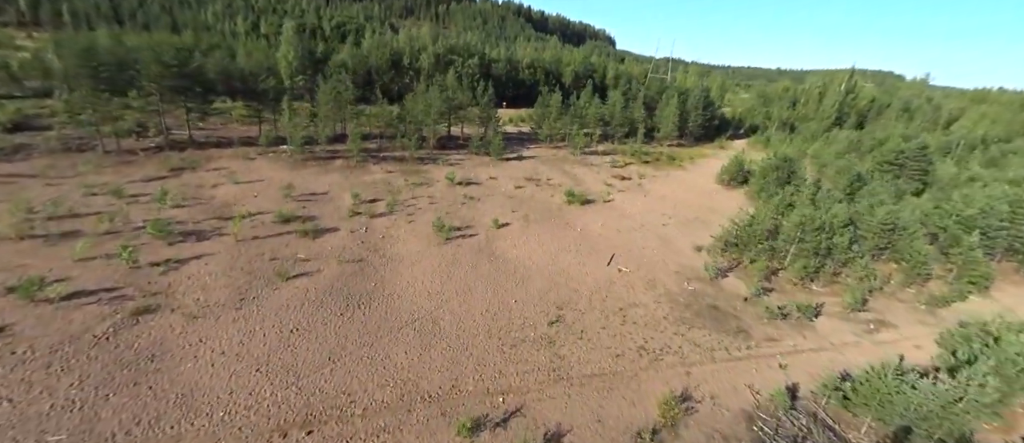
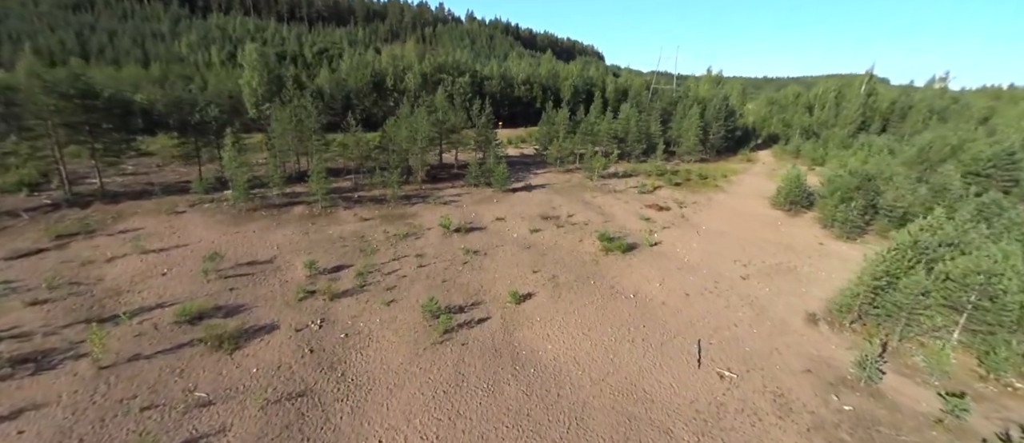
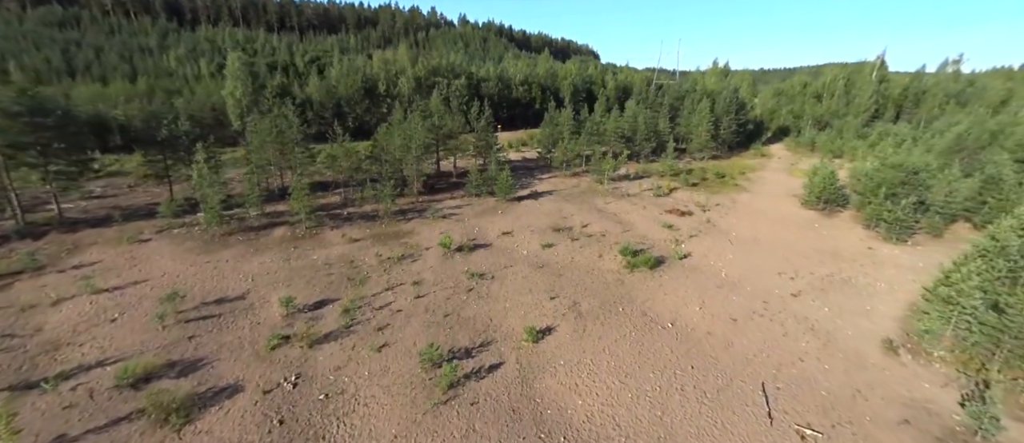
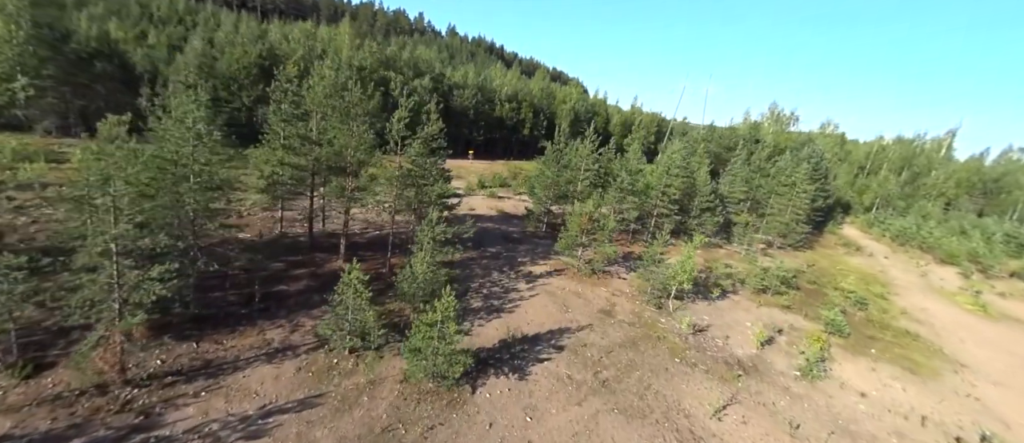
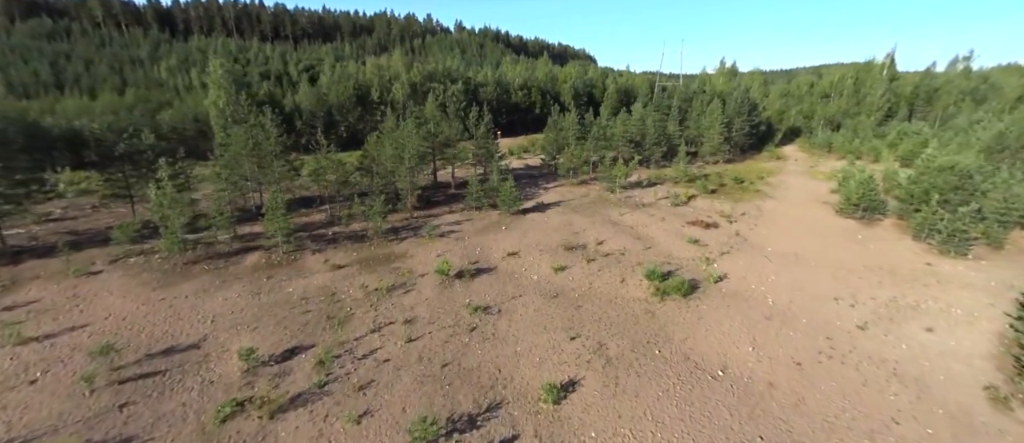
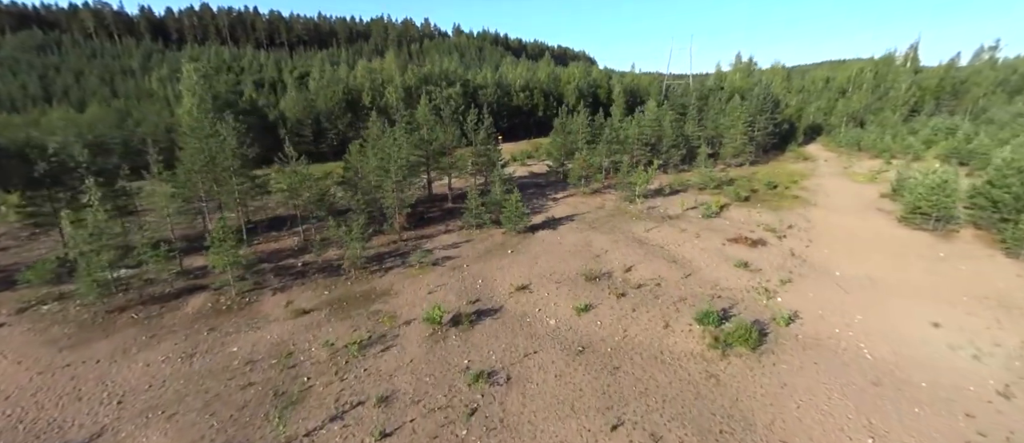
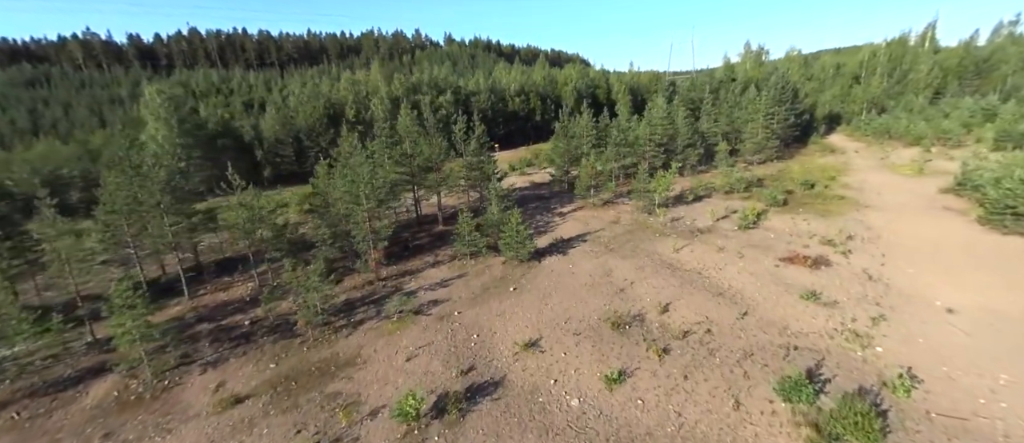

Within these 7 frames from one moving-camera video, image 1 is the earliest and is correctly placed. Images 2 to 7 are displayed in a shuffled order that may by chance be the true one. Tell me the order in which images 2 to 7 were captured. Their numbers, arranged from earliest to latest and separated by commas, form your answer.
2, 3, 5, 6, 7, 4
